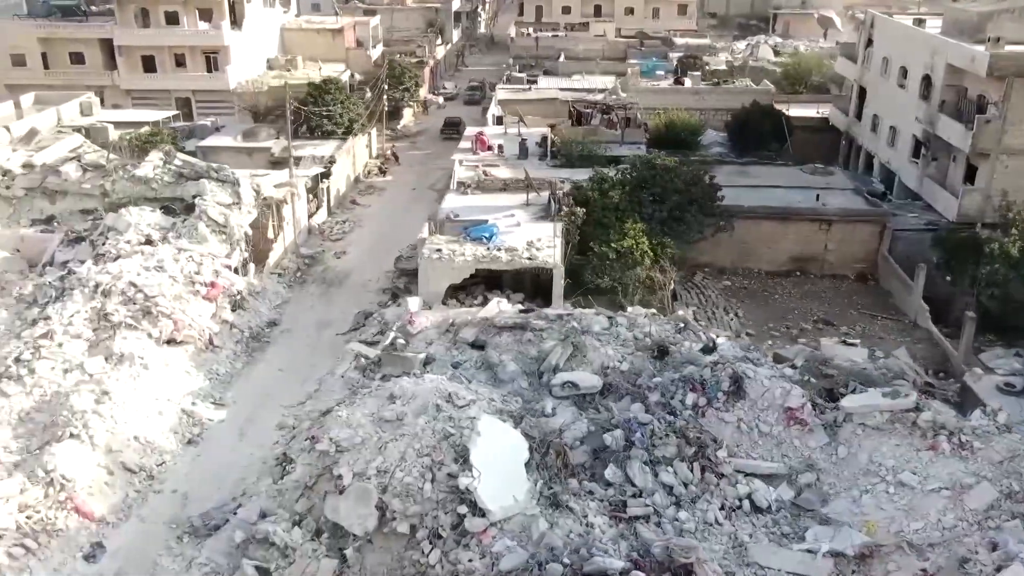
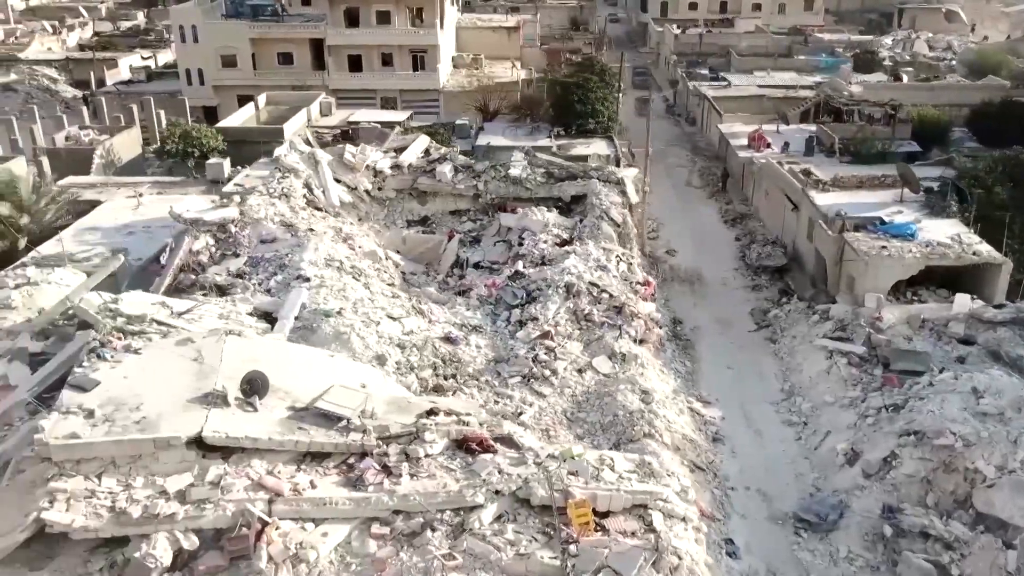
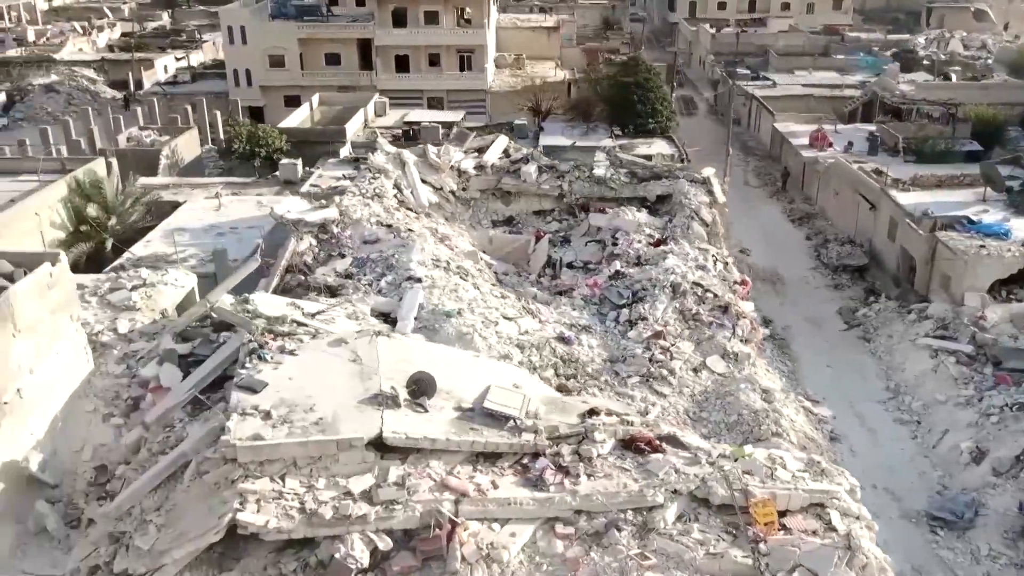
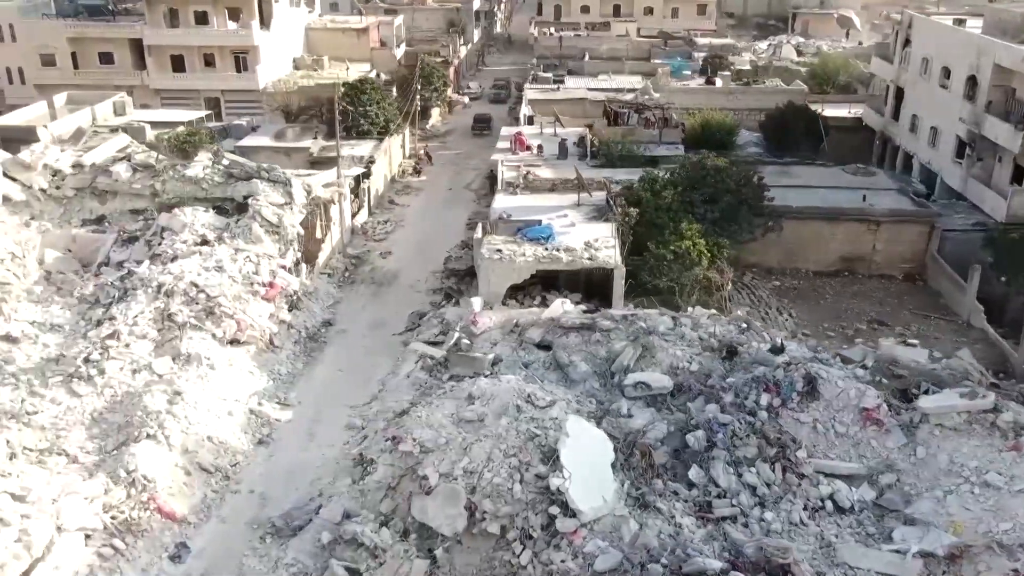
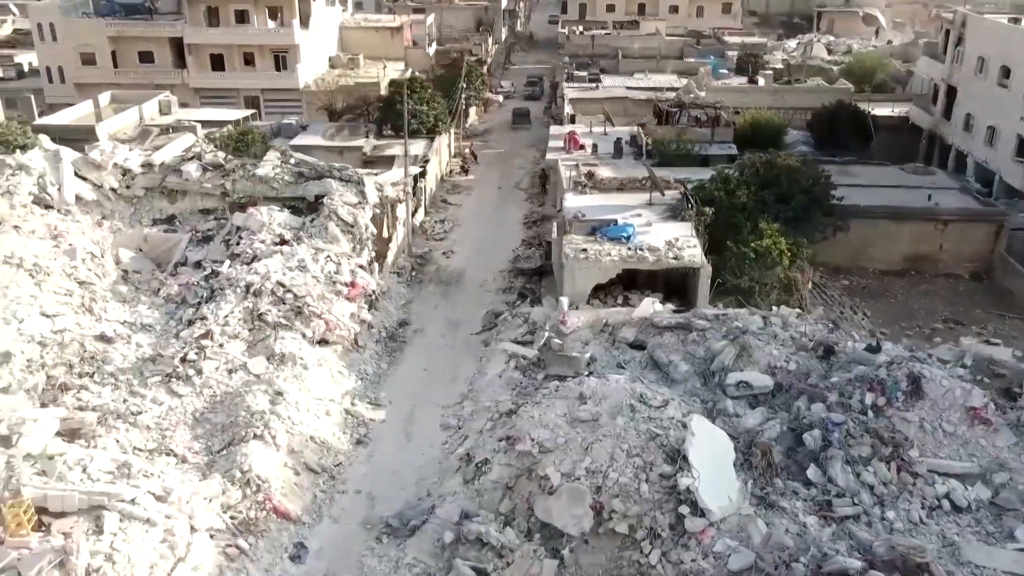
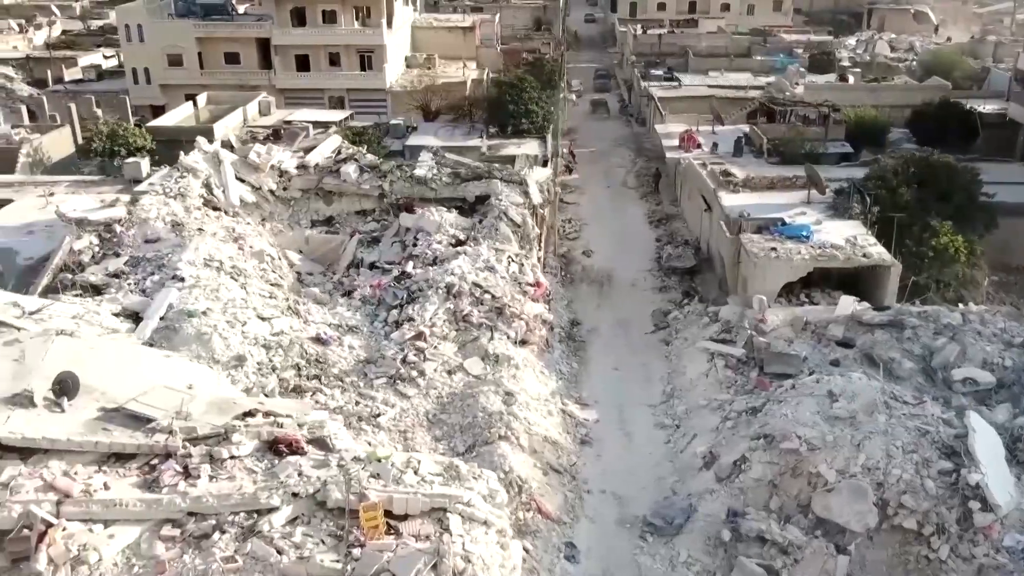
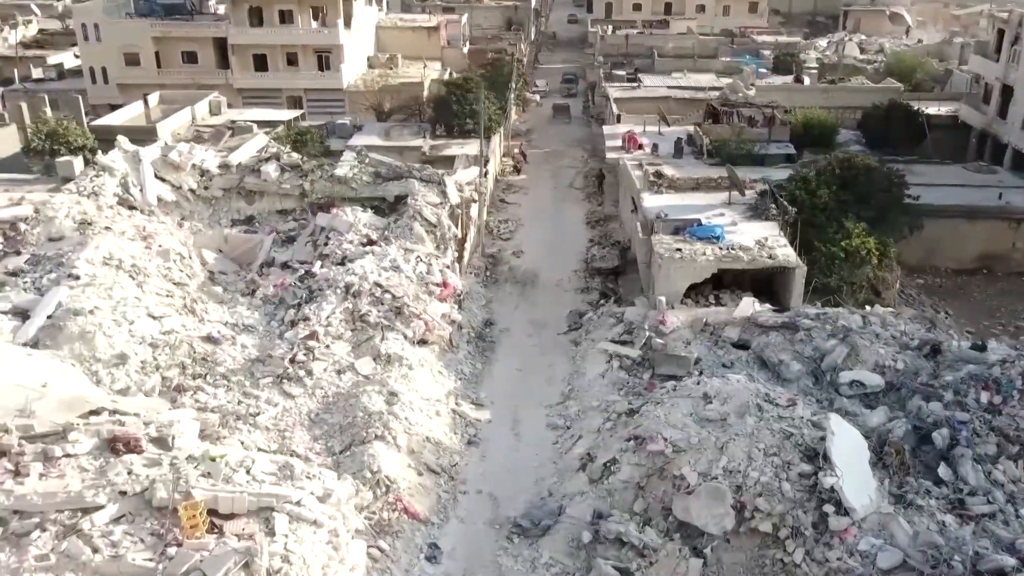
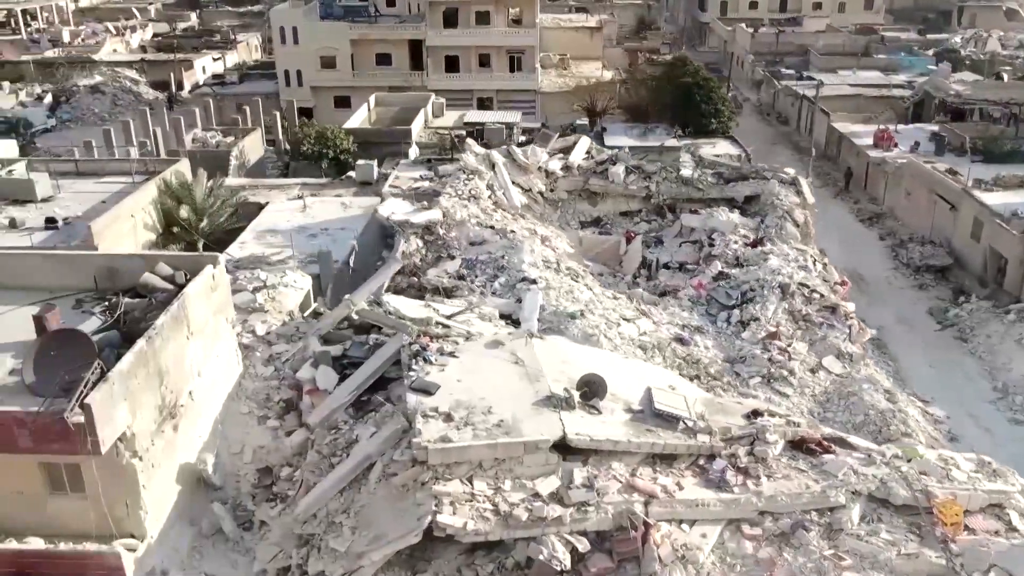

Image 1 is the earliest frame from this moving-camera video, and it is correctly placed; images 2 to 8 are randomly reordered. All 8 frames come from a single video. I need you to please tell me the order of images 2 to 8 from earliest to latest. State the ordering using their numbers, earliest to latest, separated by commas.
4, 5, 7, 6, 2, 3, 8
